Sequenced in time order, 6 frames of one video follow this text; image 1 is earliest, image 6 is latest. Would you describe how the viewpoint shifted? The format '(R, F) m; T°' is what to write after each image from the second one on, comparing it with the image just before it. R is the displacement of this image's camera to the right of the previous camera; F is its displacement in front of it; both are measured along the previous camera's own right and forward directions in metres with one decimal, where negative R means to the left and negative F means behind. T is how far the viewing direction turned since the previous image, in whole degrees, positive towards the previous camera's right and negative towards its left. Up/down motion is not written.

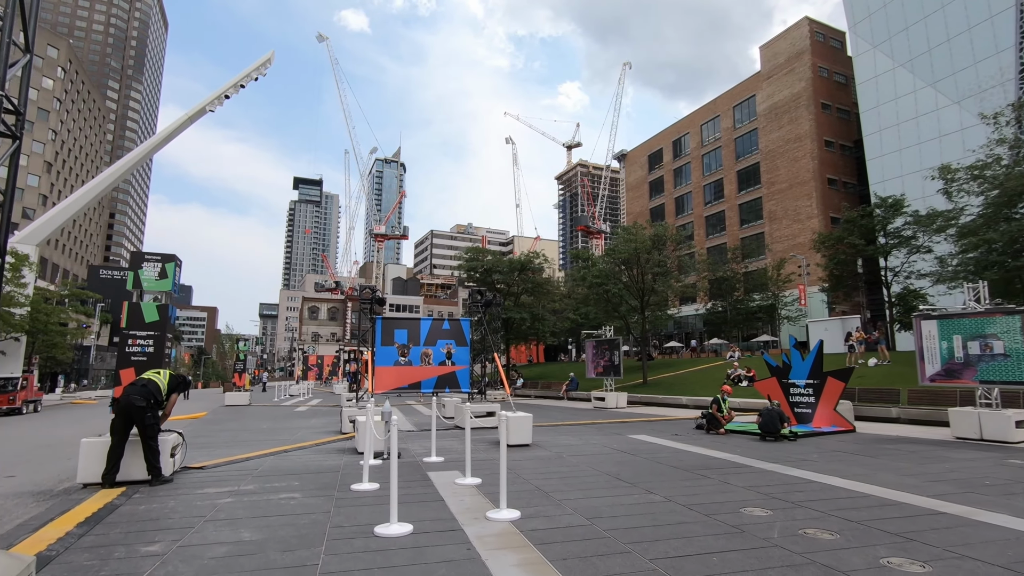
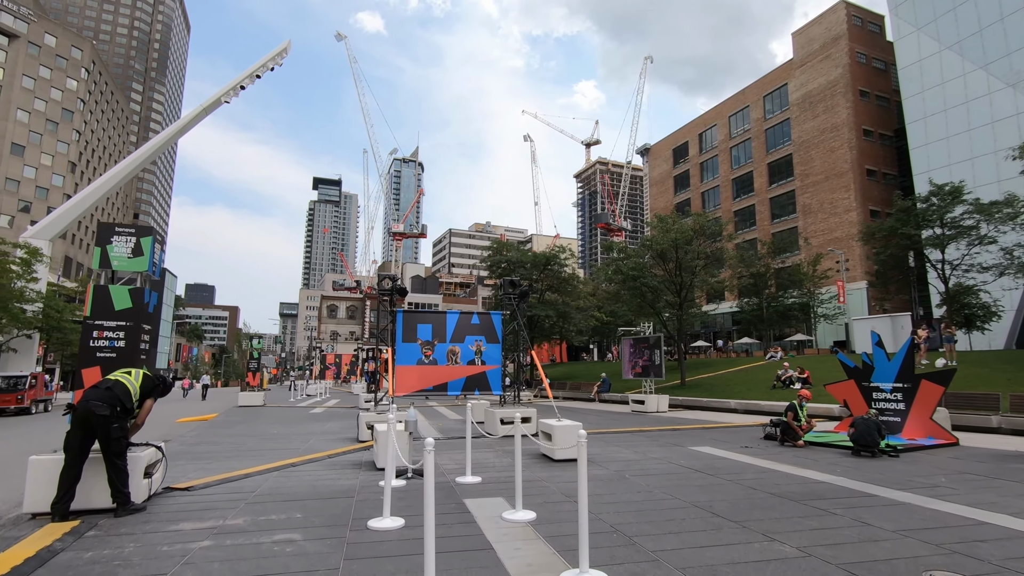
(-0.5, +1.7) m; -2°
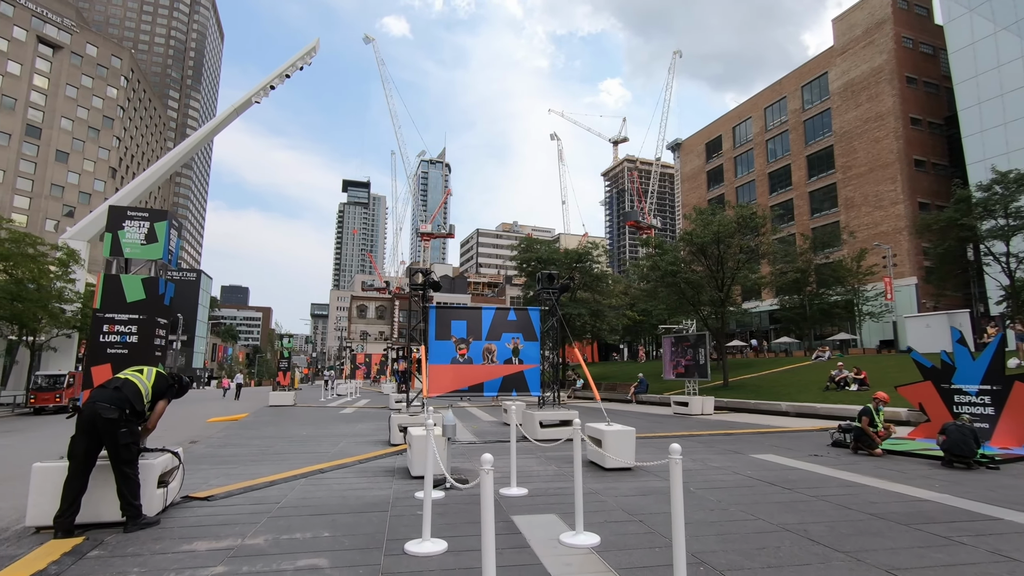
(-0.3, +0.8) m; -3°
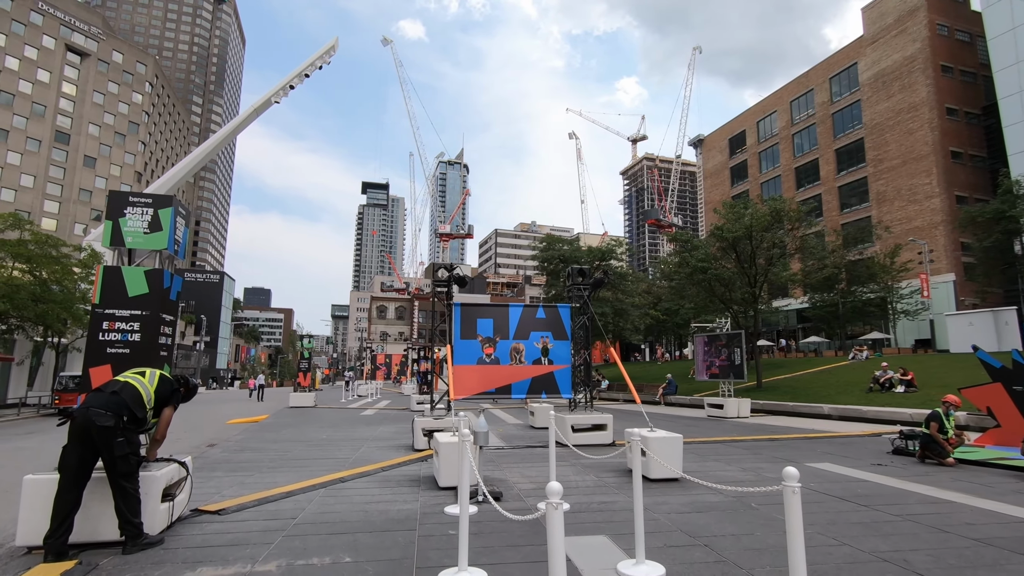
(-0.2, +0.7) m; -2°
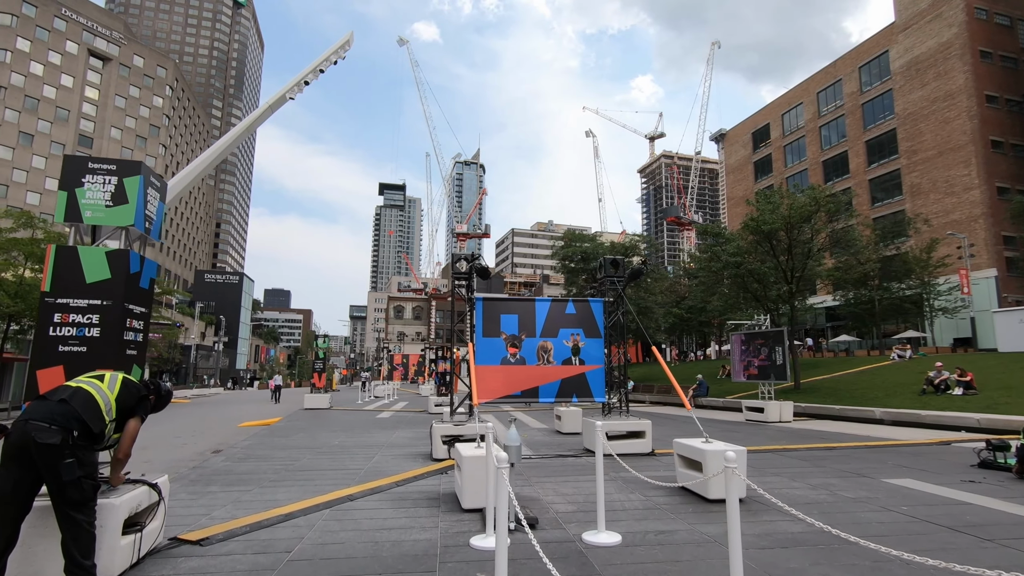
(-0.2, +1.1) m; -2°
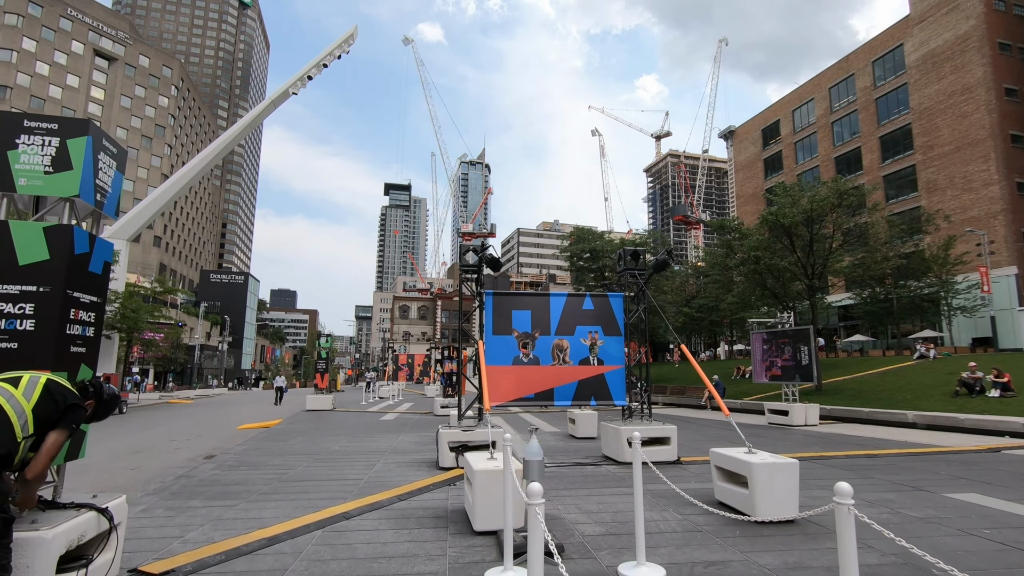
(-0.1, +0.8) m; -1°
